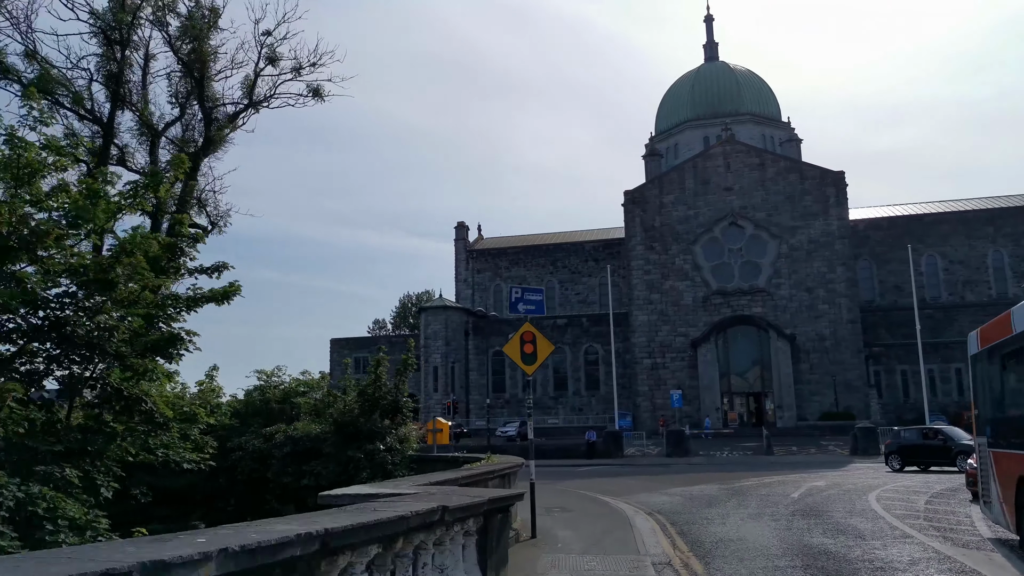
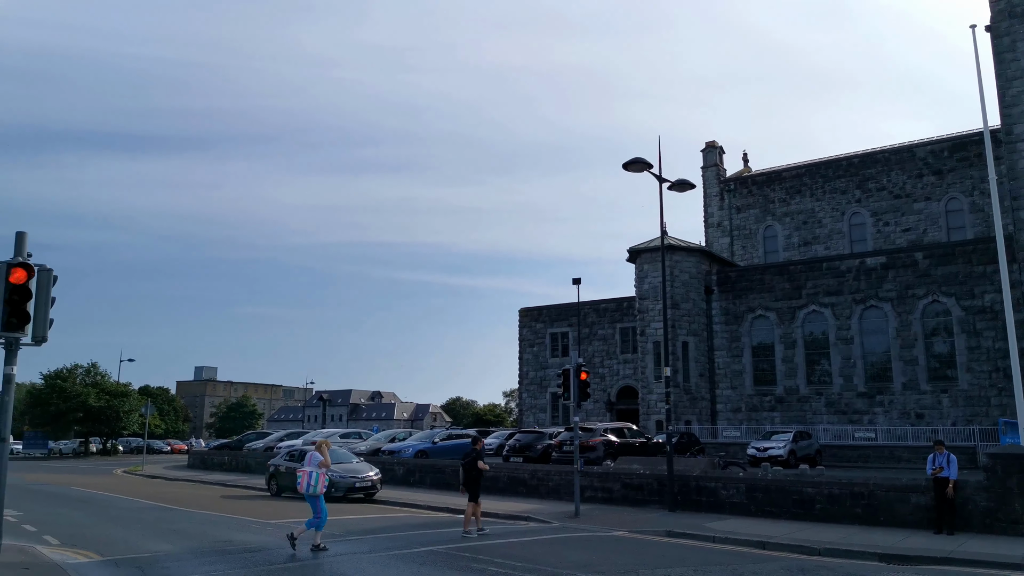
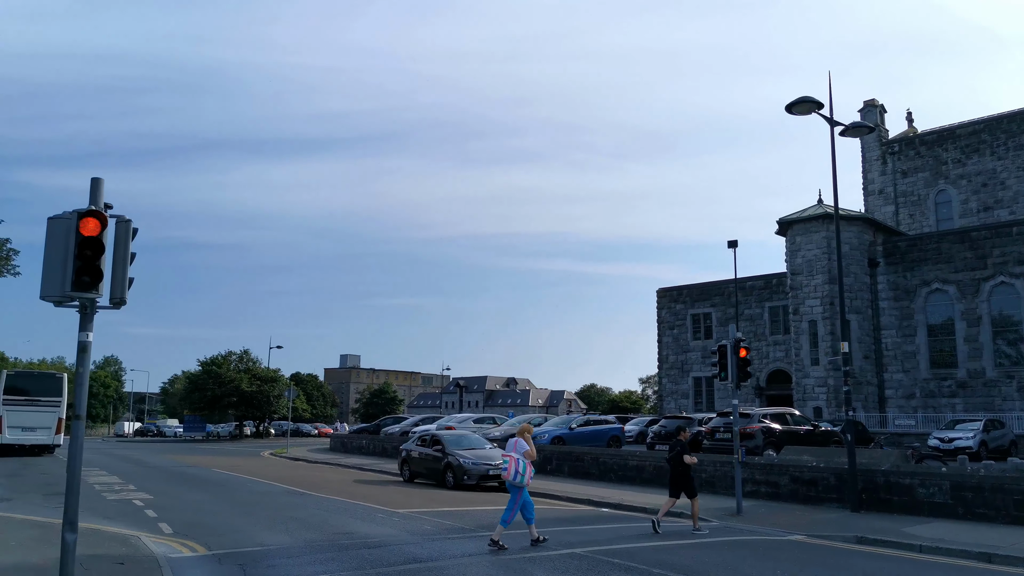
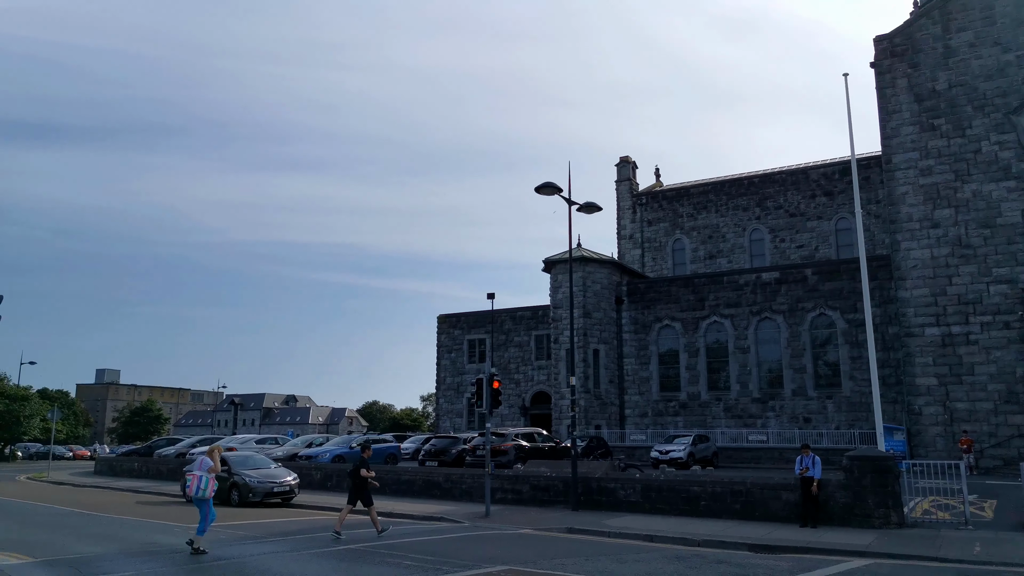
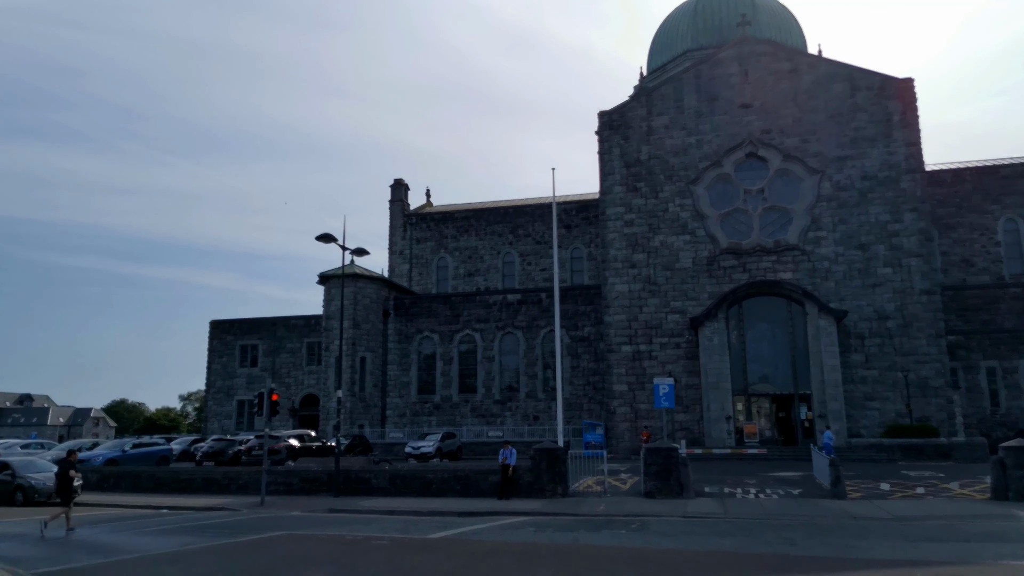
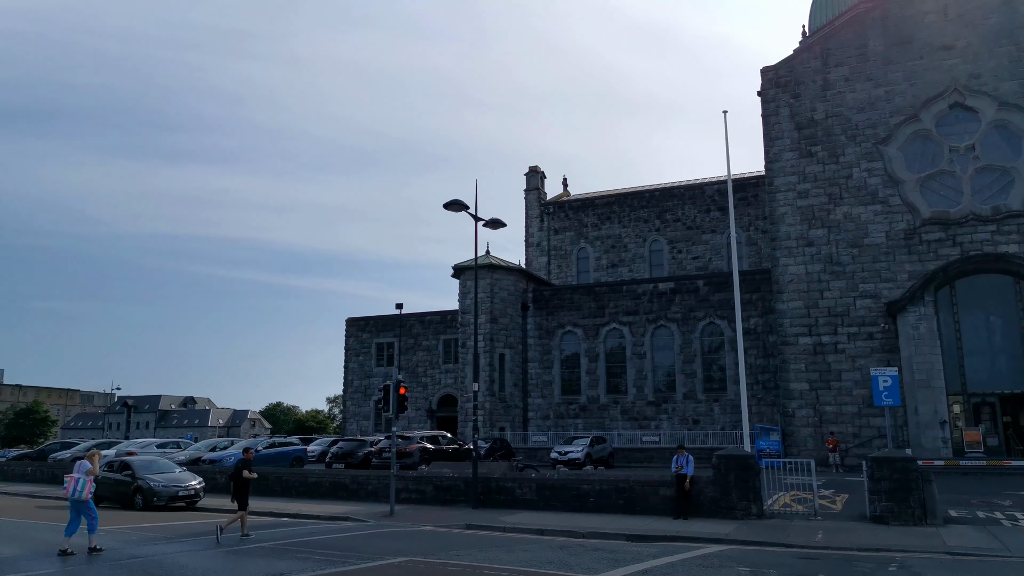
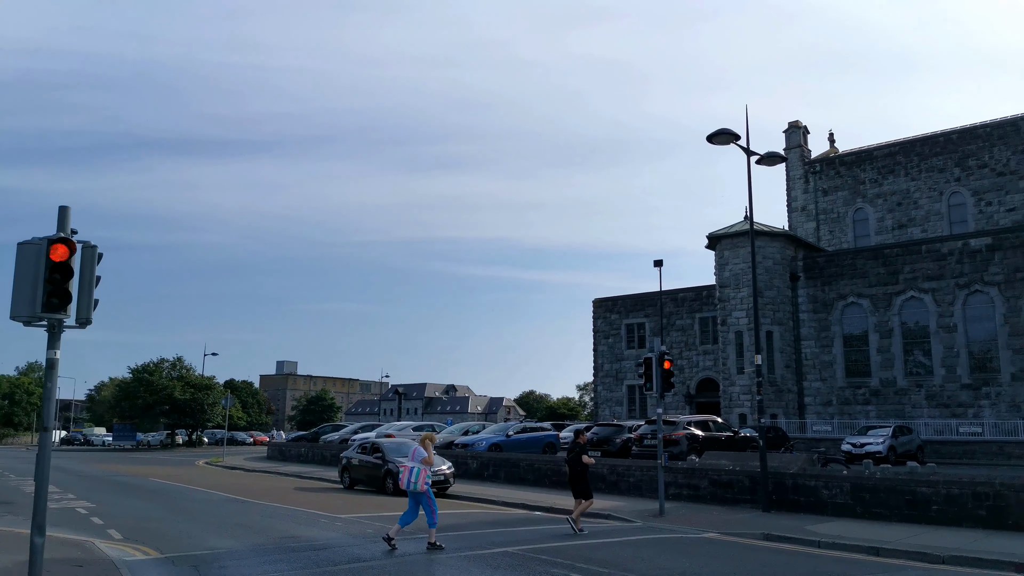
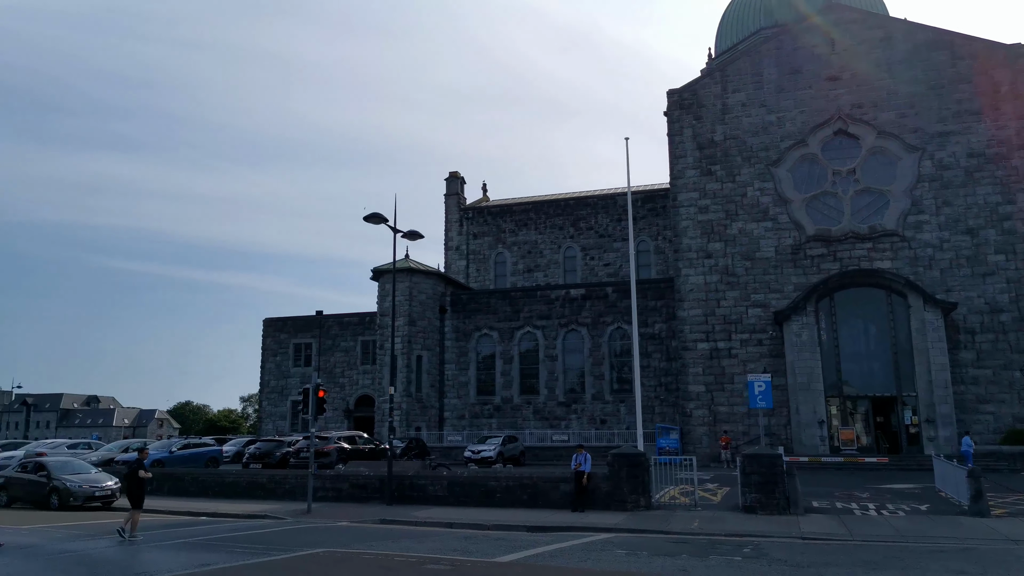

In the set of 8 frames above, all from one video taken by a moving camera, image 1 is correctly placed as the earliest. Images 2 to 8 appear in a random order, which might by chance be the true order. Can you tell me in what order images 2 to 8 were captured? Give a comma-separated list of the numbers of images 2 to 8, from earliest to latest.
5, 8, 6, 4, 2, 7, 3
